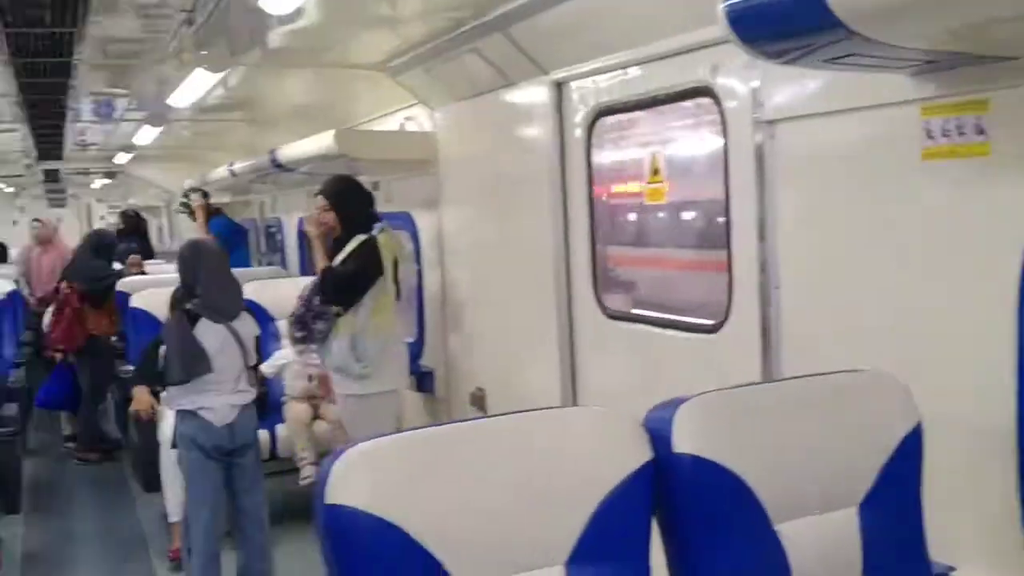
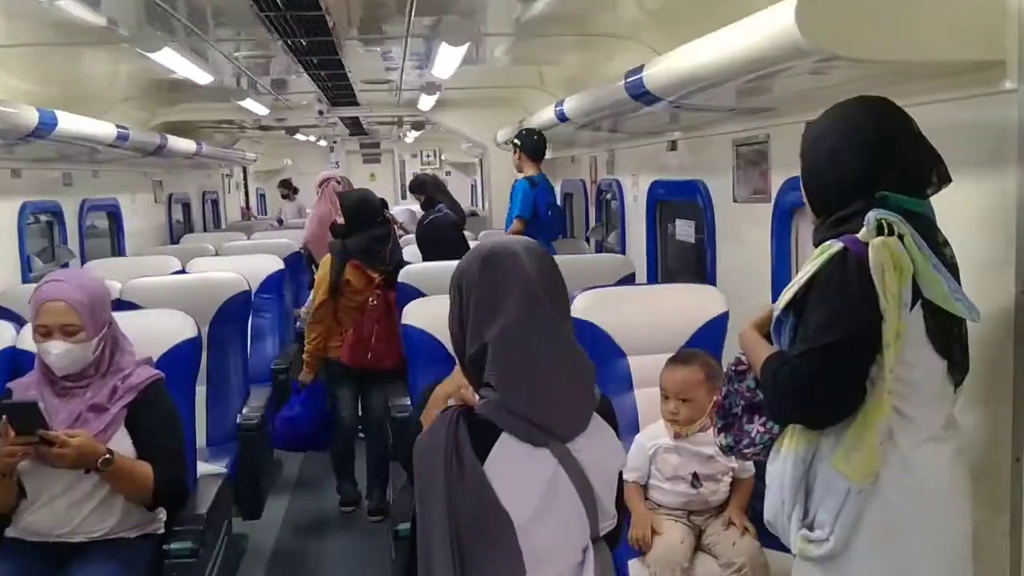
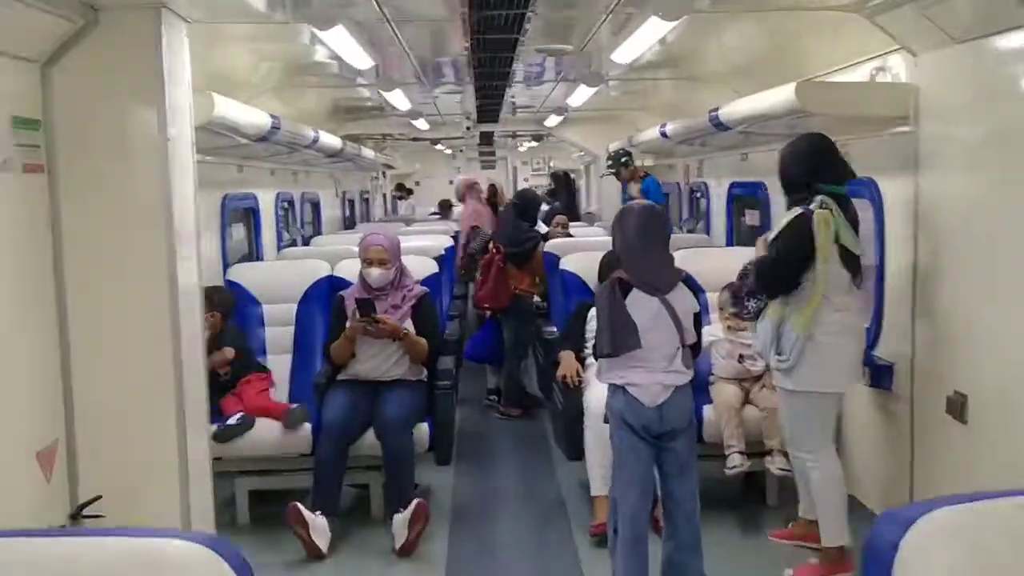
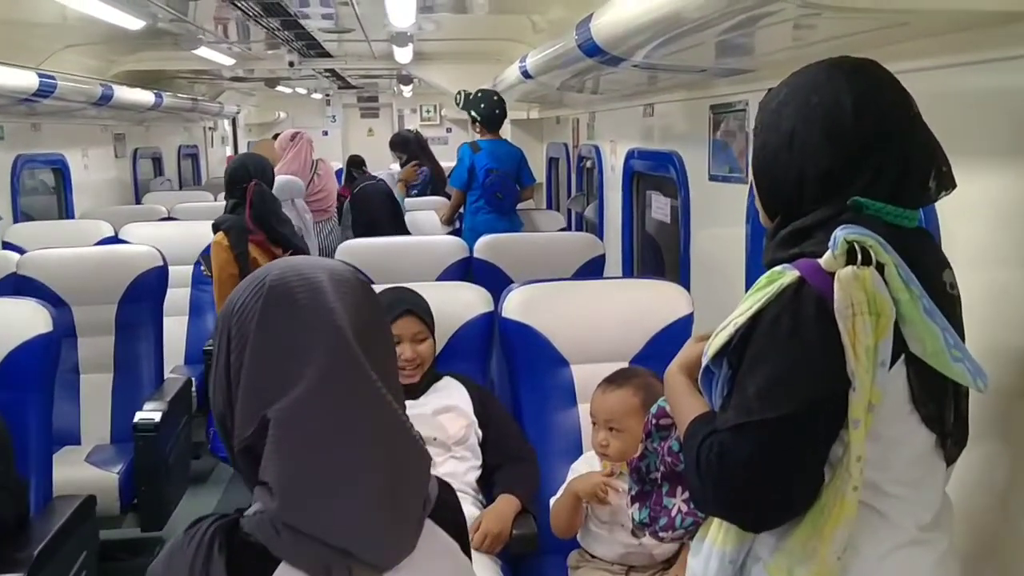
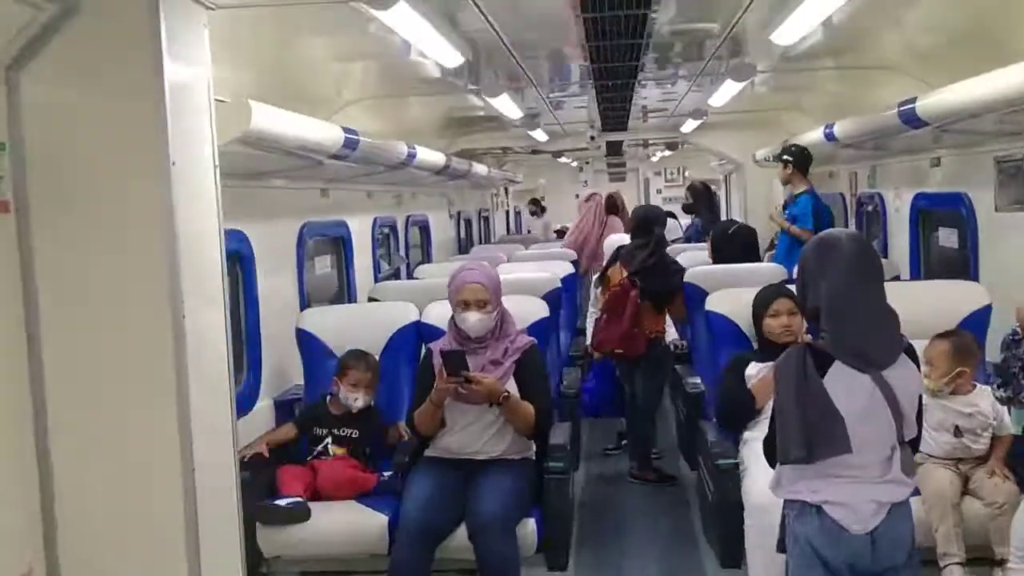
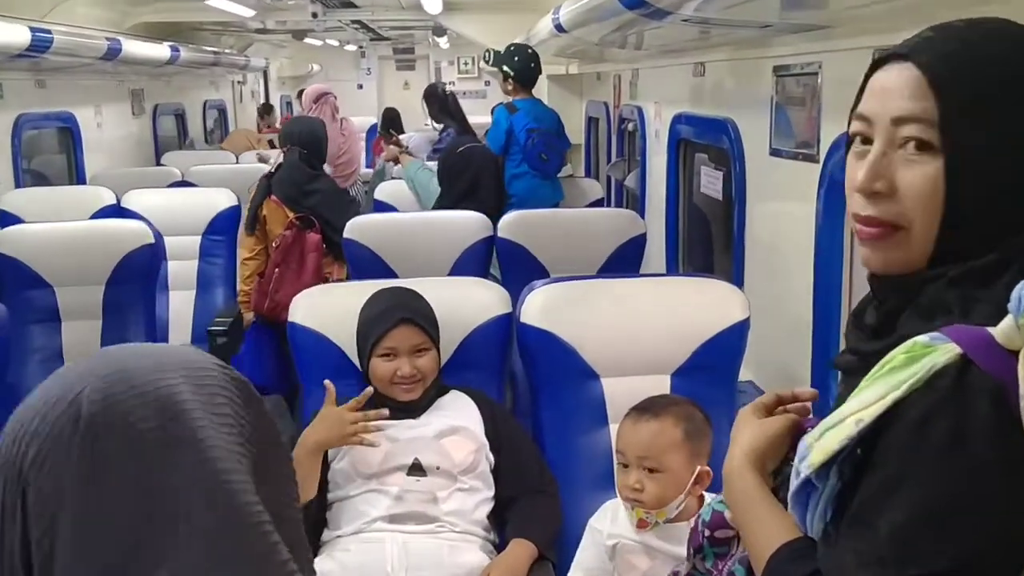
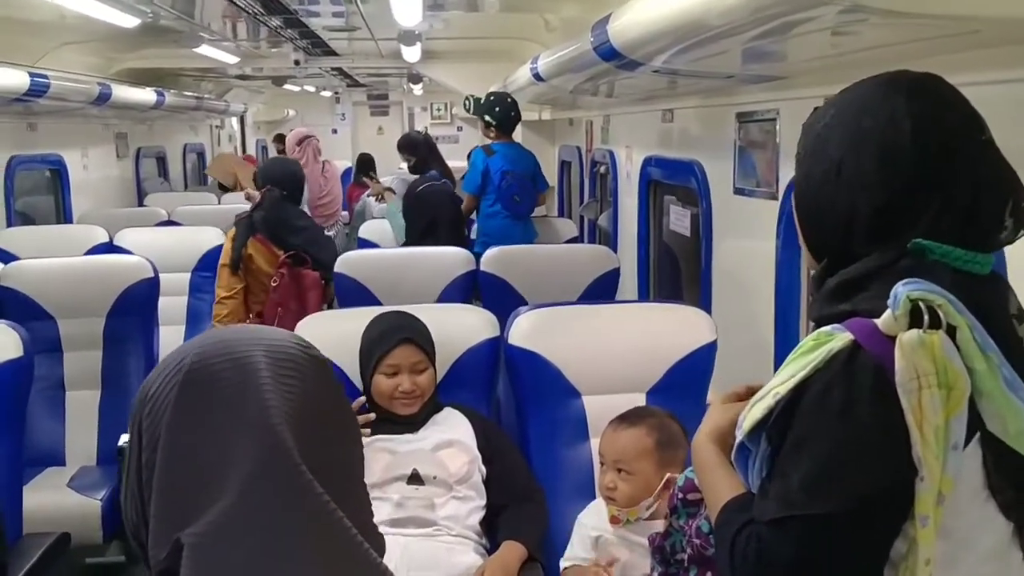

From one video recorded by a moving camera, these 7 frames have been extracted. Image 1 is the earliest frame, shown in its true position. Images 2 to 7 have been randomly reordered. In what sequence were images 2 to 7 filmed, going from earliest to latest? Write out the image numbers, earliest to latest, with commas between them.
3, 5, 2, 4, 7, 6
